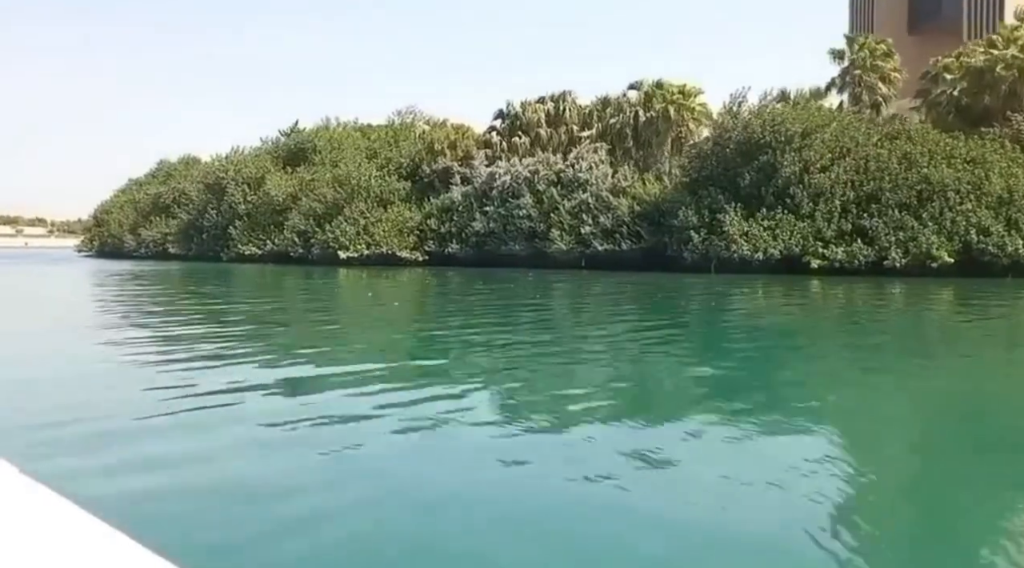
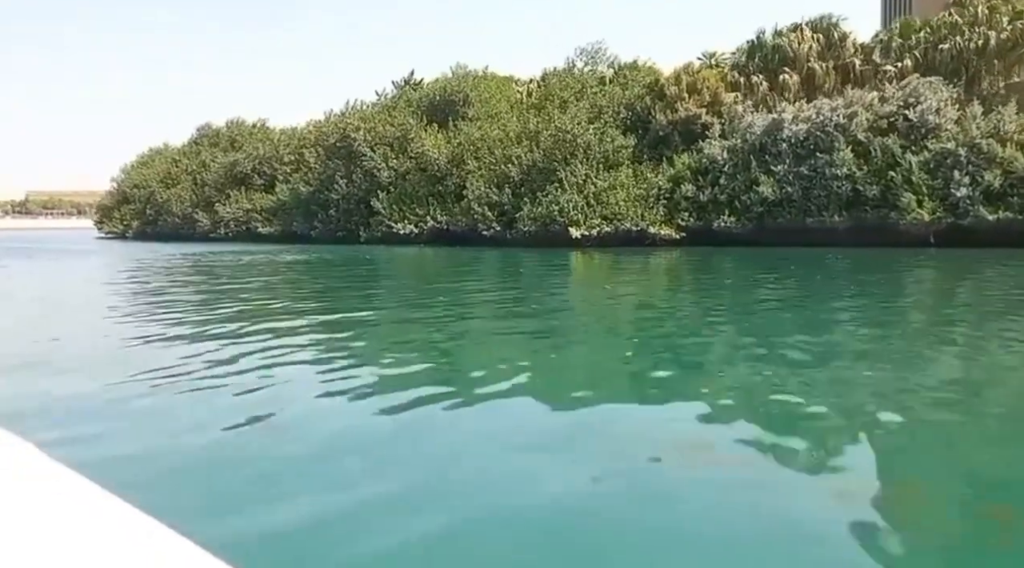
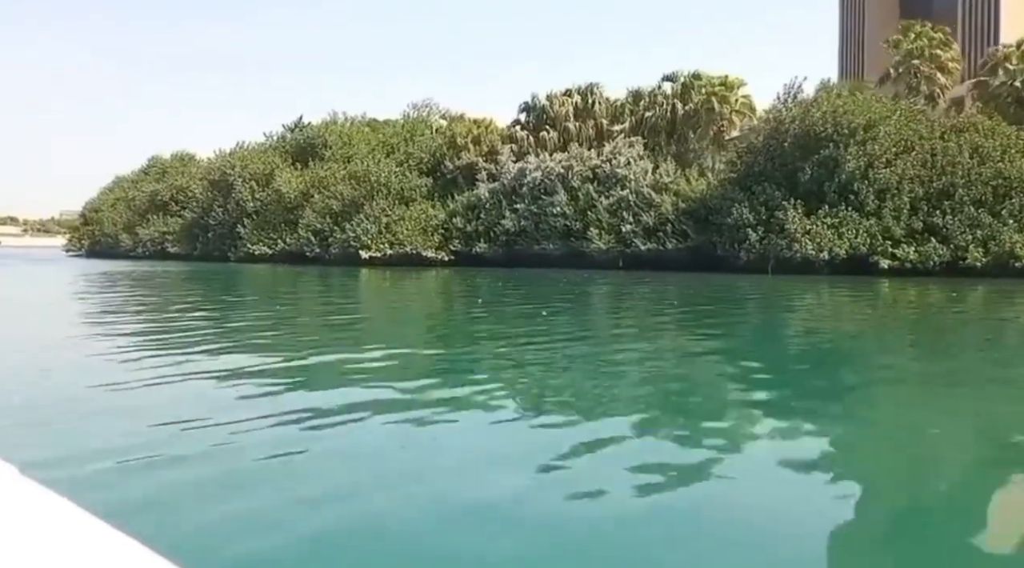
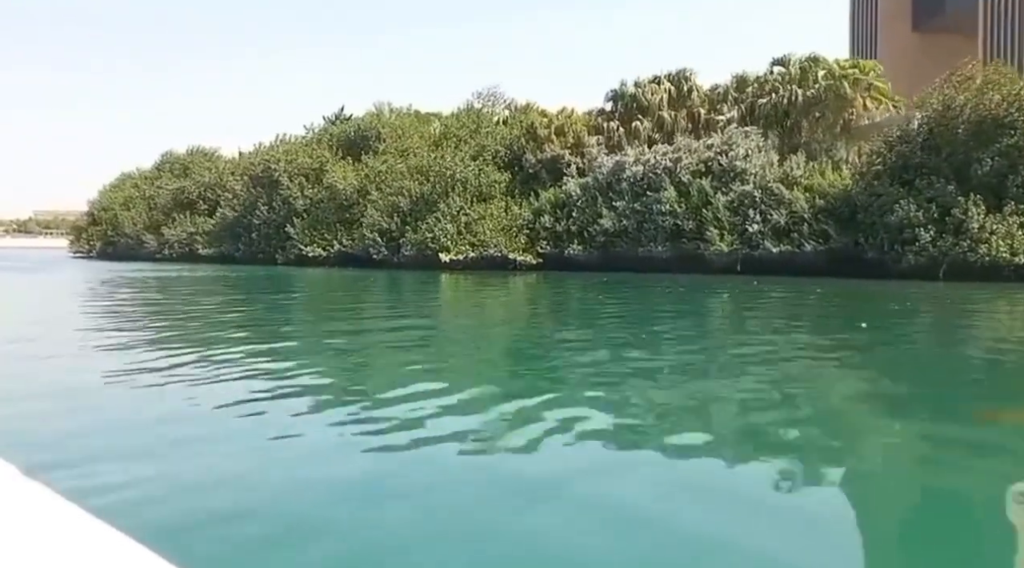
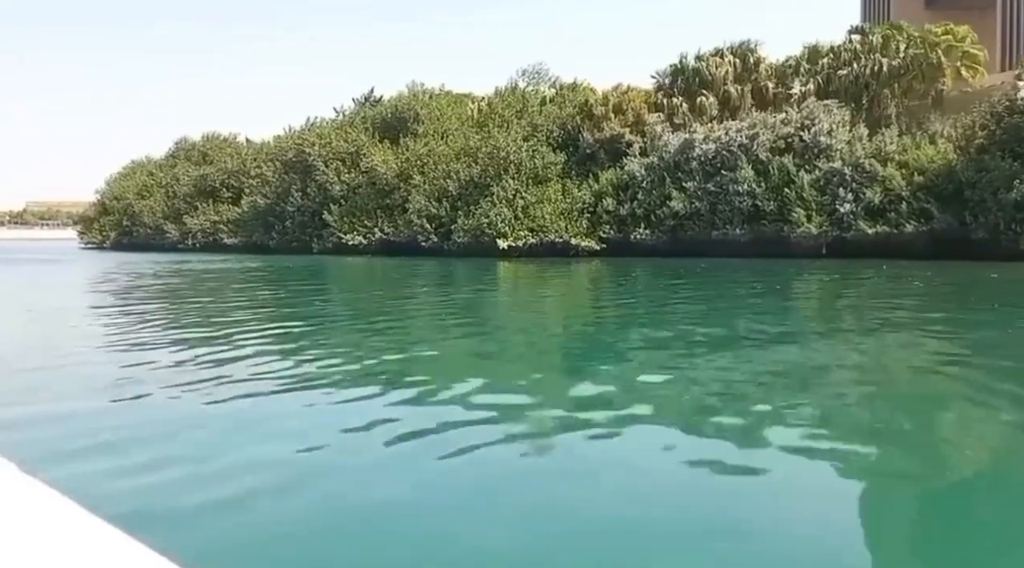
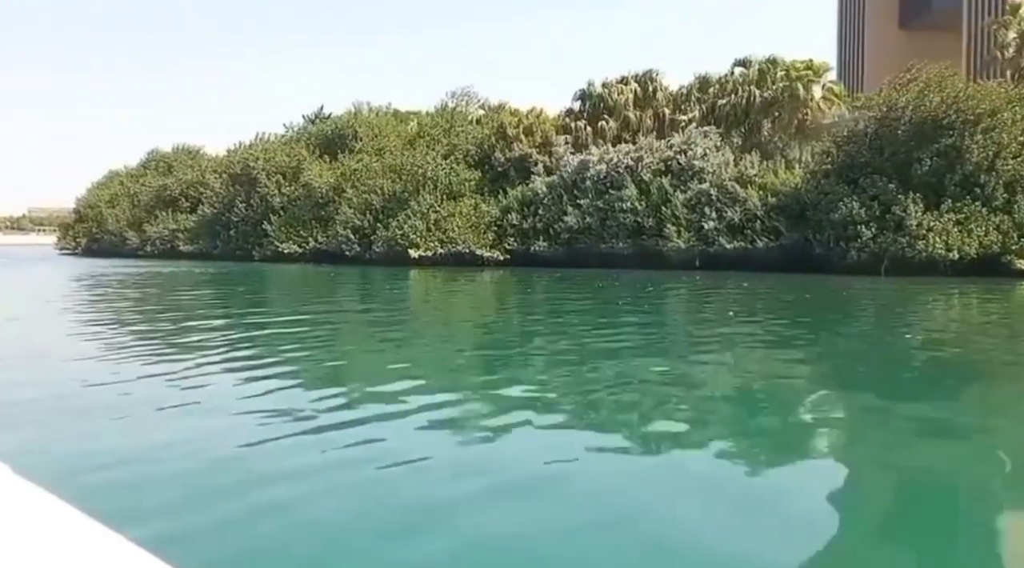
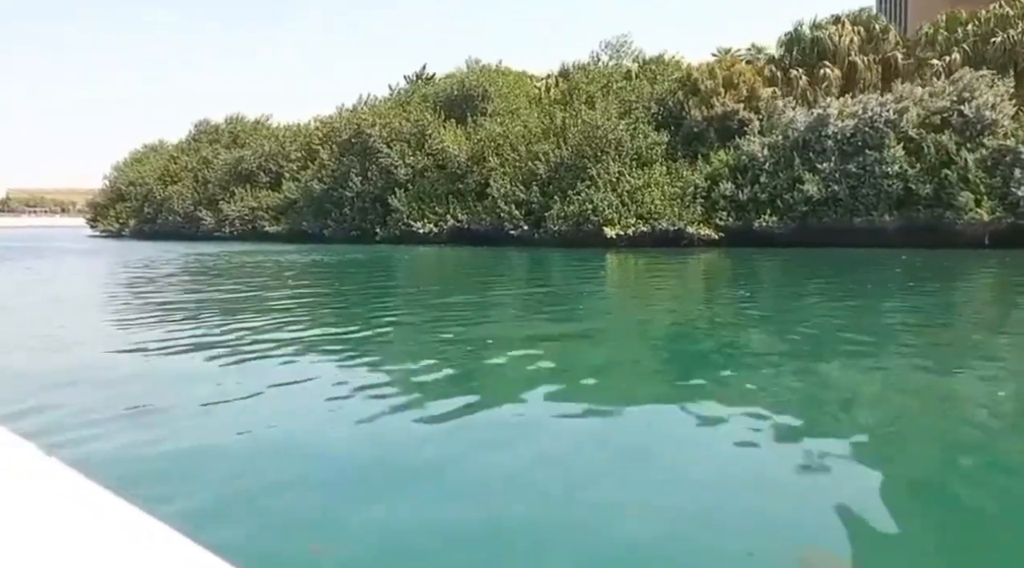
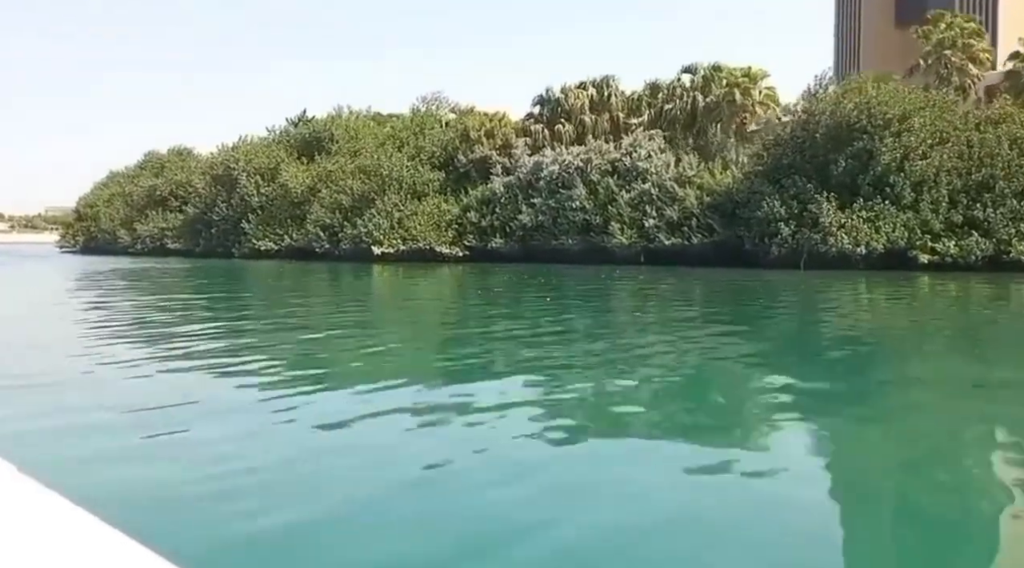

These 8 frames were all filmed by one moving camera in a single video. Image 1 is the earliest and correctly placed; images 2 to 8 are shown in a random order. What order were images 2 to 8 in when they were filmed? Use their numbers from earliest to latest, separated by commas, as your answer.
3, 8, 6, 4, 5, 2, 7
